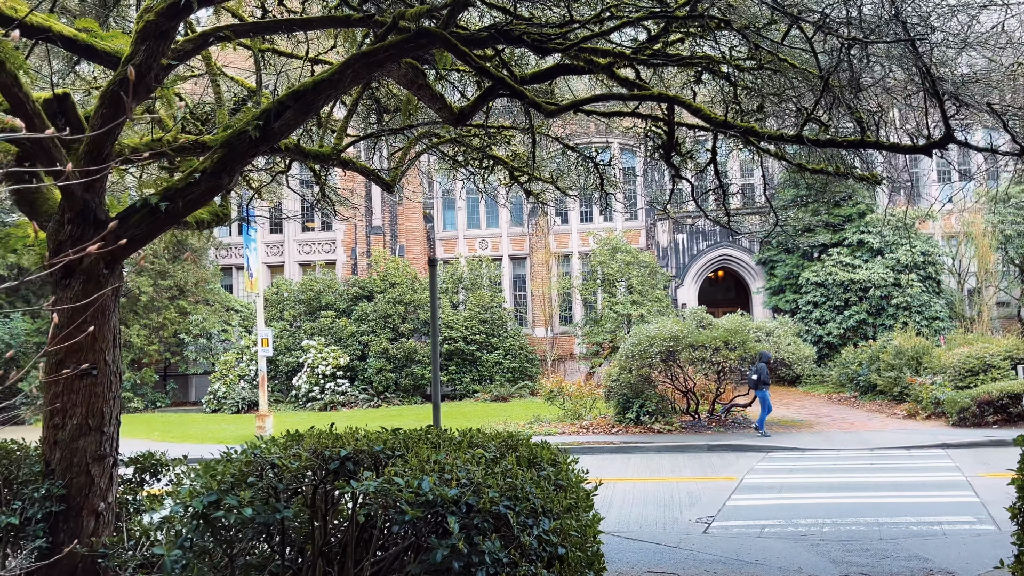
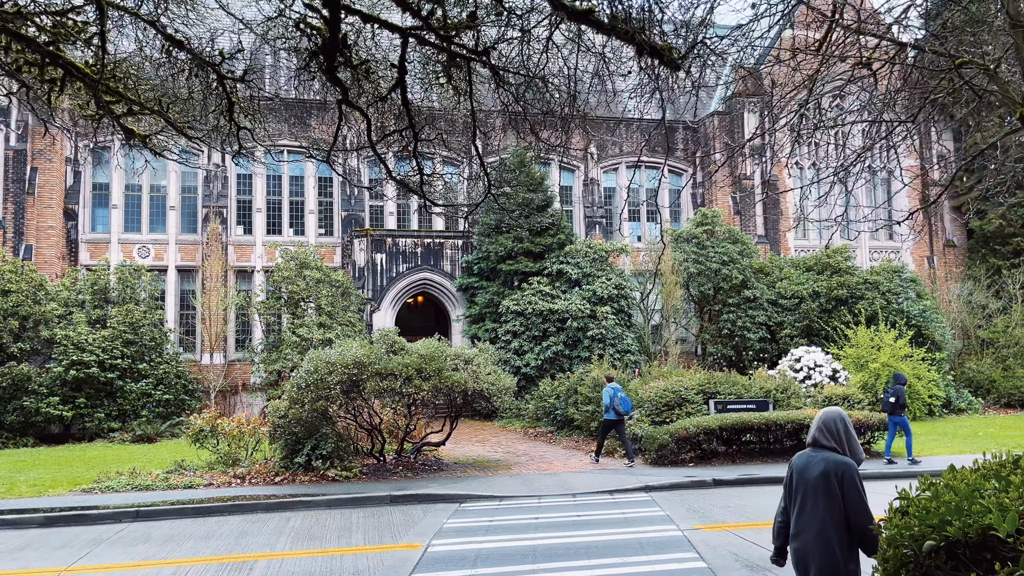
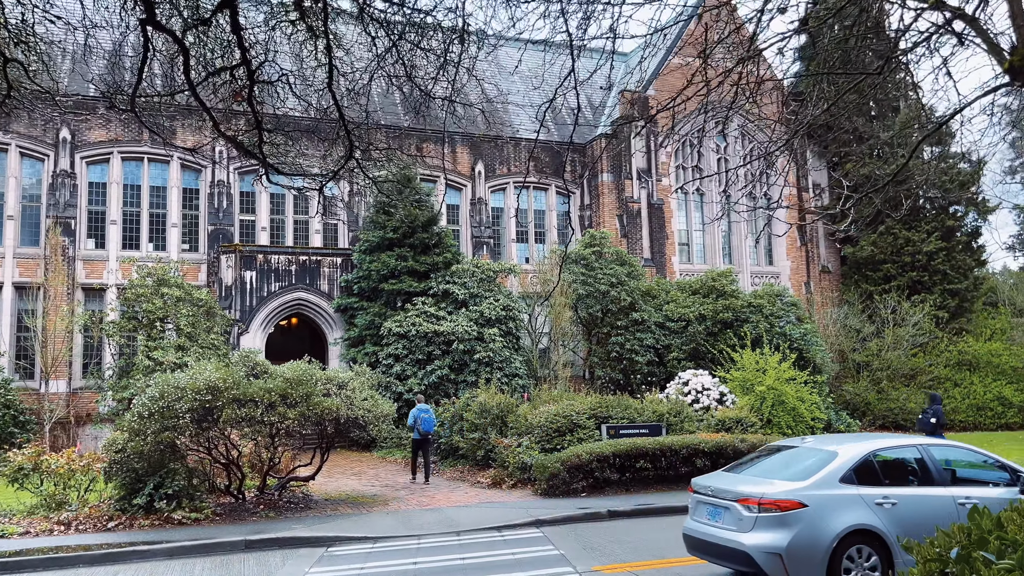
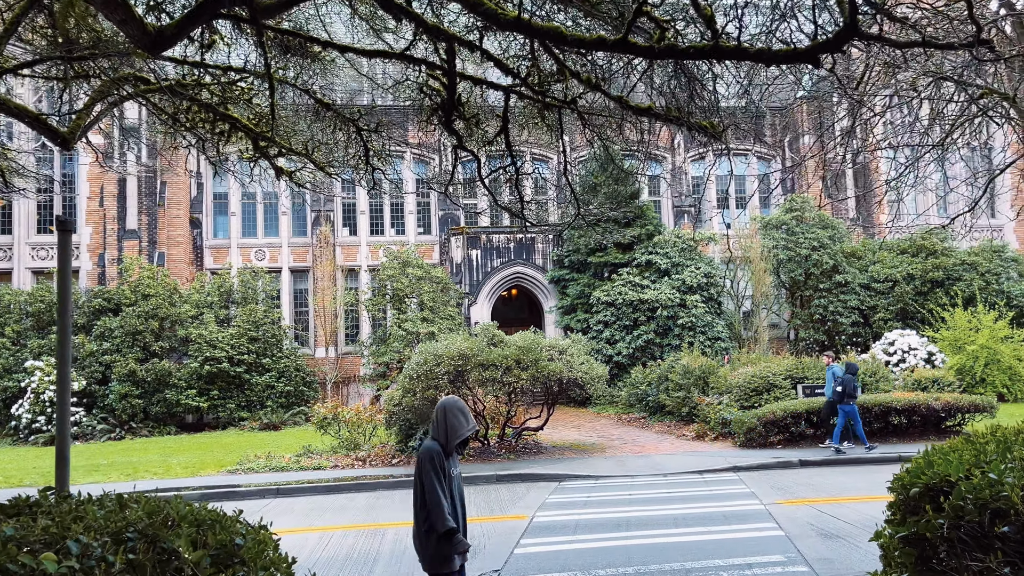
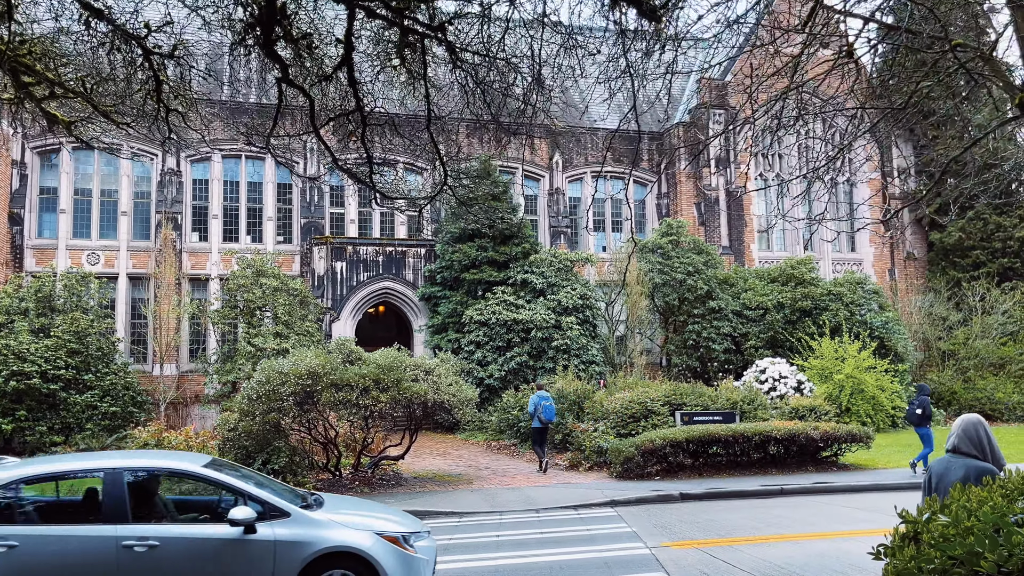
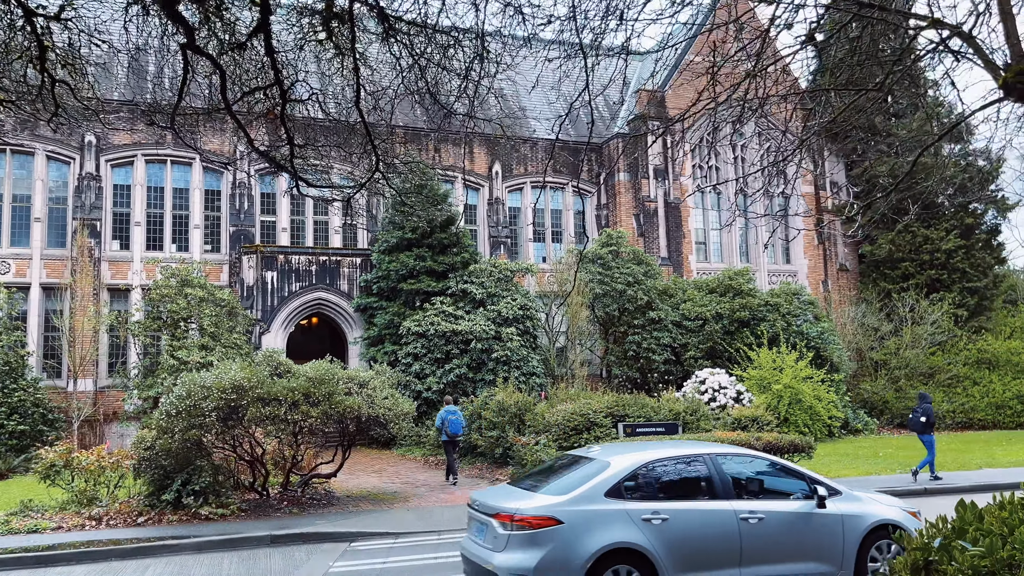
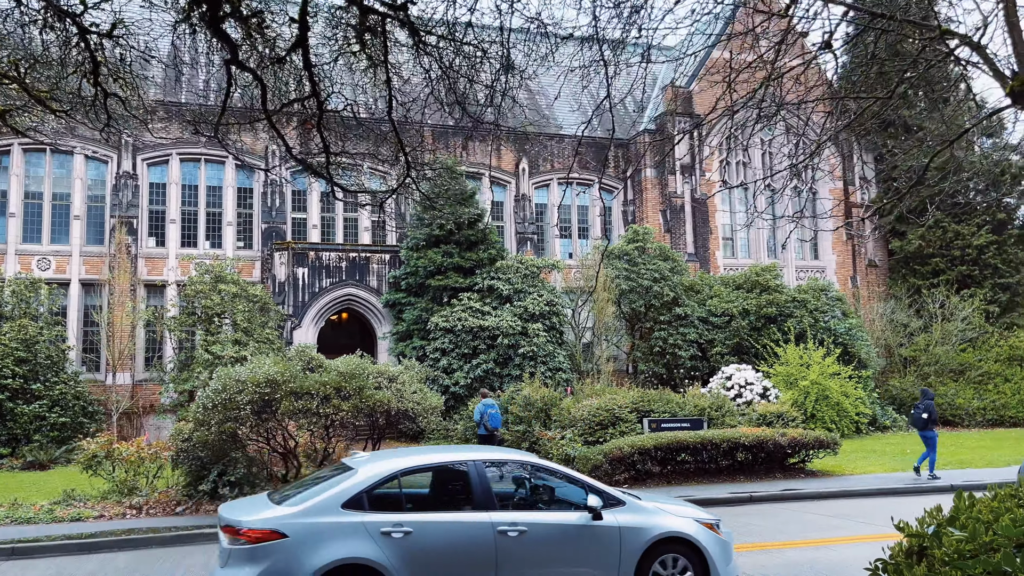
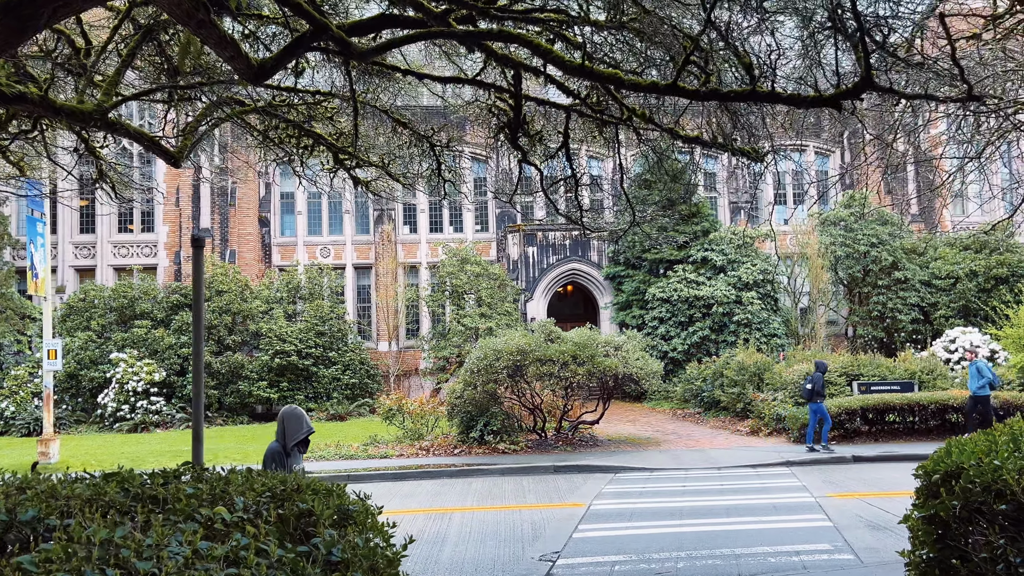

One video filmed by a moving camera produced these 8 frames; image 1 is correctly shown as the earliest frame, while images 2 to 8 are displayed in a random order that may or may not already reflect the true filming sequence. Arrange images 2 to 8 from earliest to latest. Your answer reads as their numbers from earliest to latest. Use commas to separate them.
8, 4, 2, 5, 7, 6, 3
